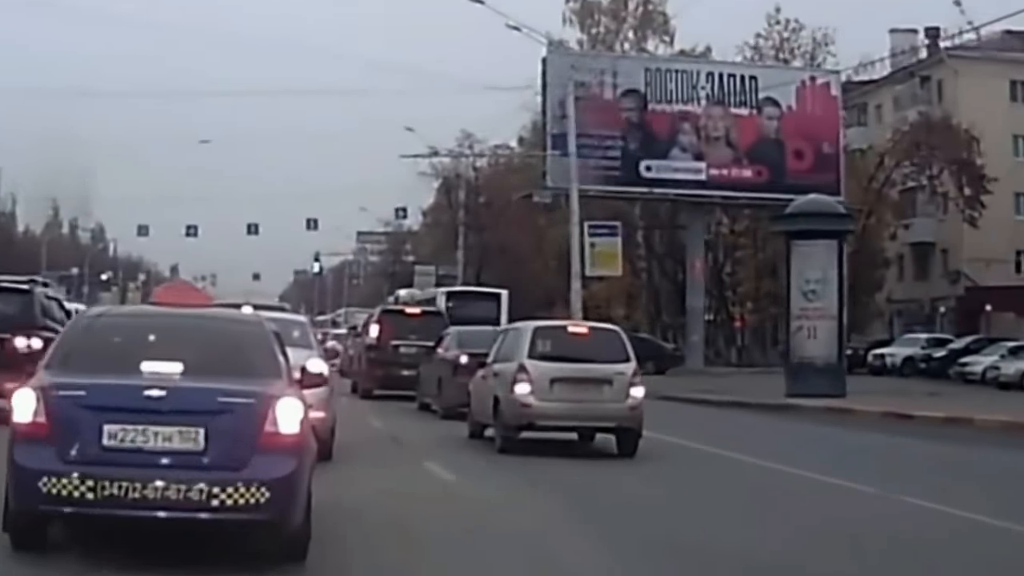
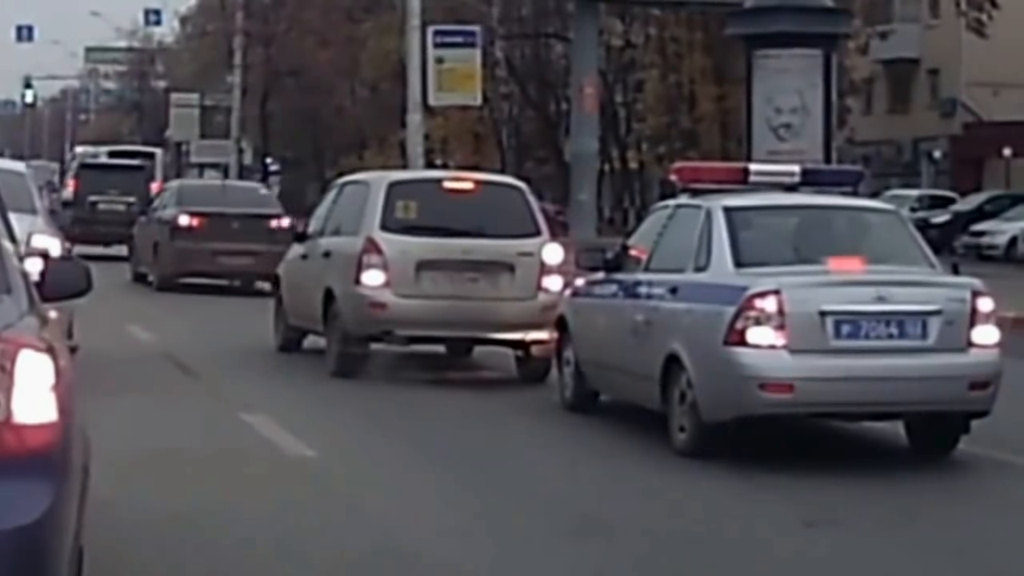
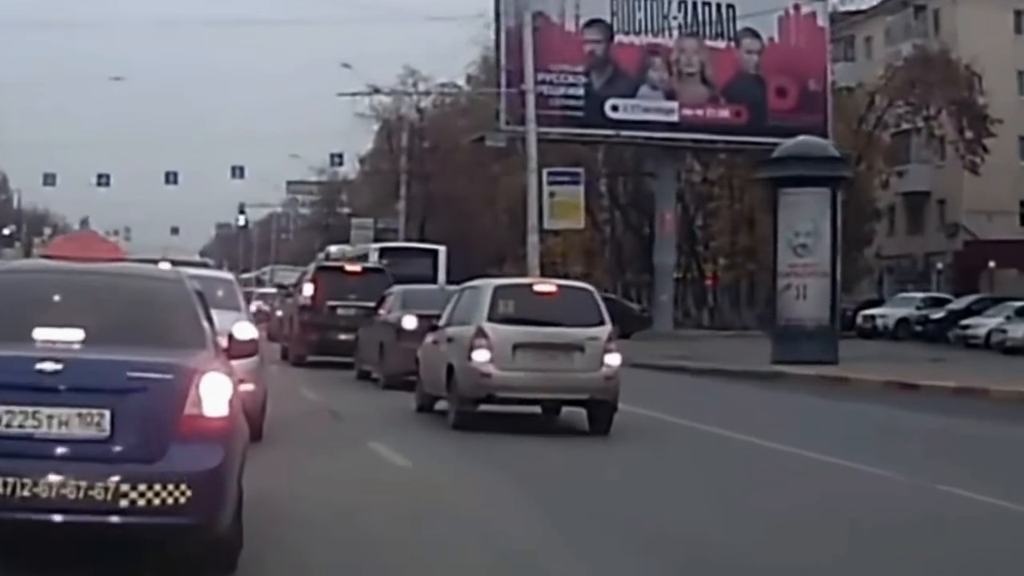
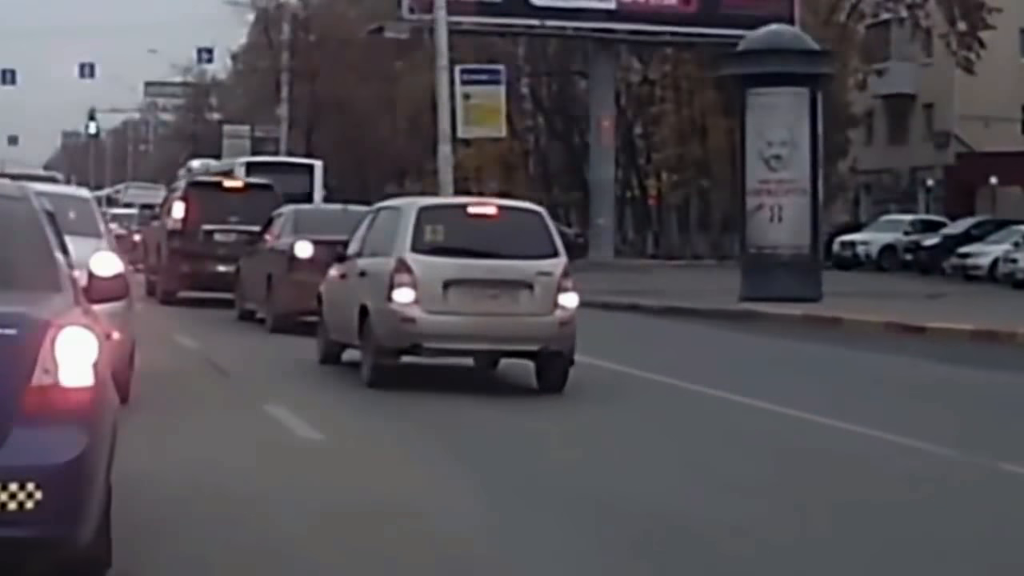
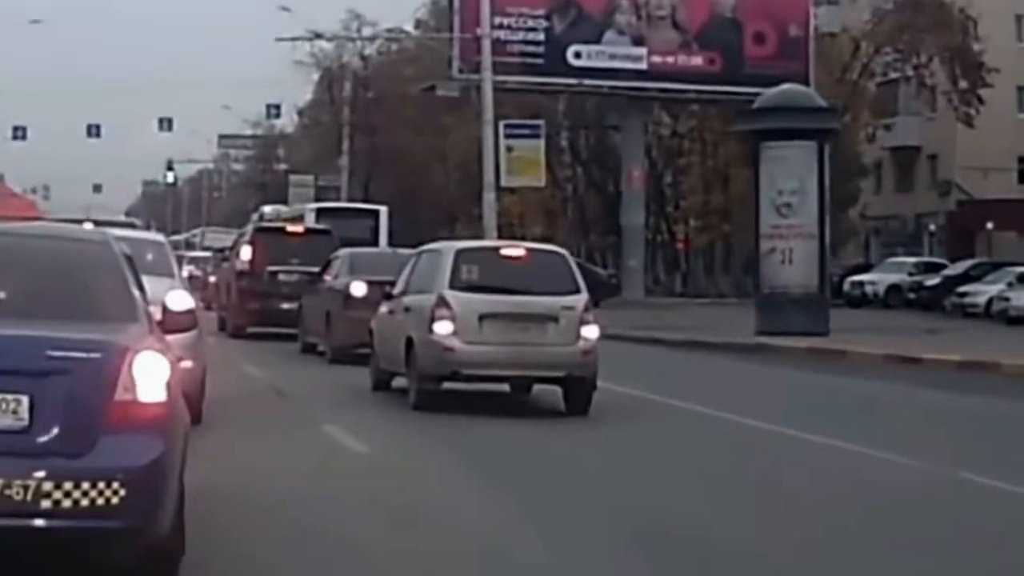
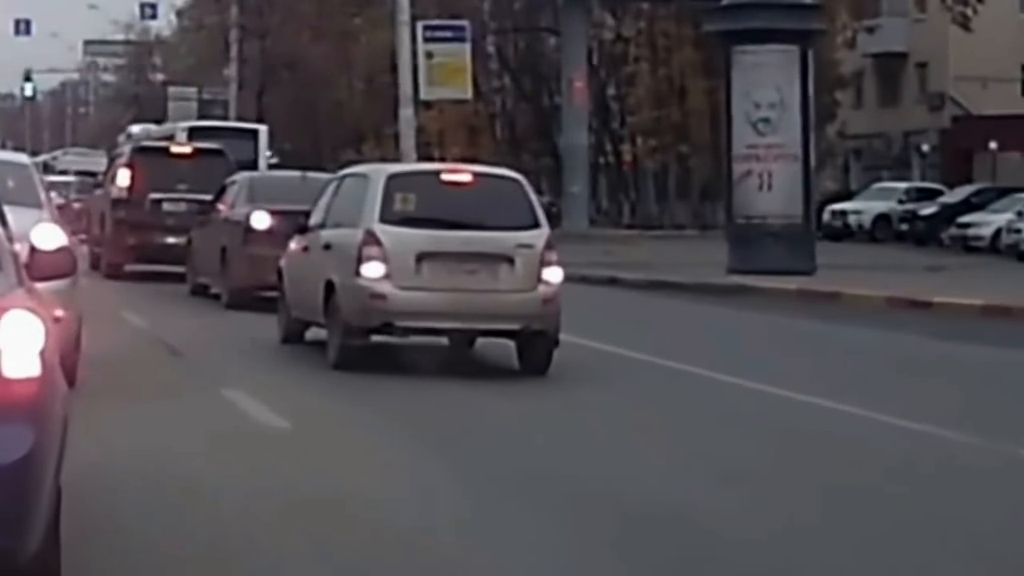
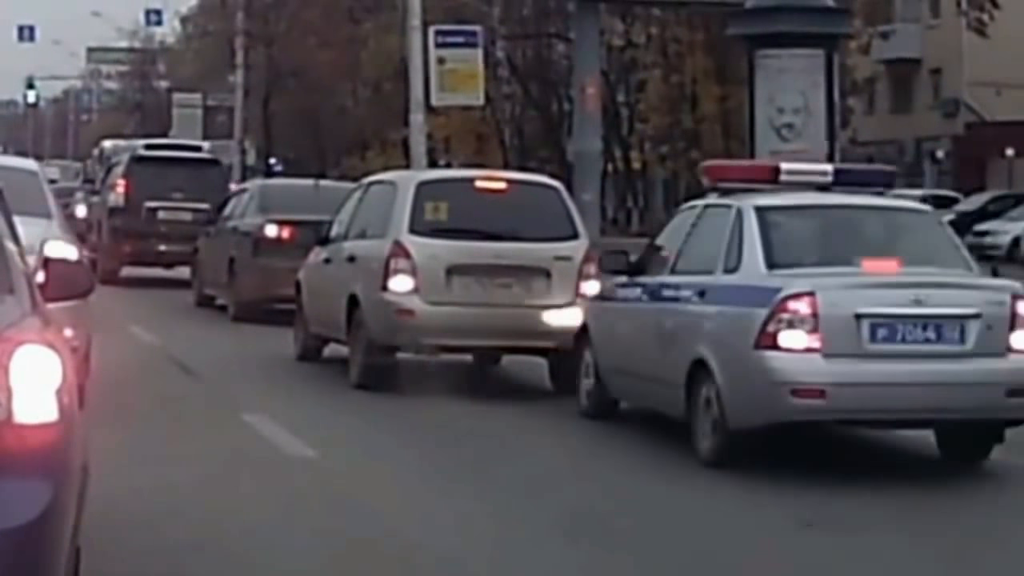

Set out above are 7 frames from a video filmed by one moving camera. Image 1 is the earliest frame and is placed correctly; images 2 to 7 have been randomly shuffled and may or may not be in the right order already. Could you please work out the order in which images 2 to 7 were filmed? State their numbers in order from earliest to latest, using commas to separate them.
3, 5, 4, 6, 7, 2
